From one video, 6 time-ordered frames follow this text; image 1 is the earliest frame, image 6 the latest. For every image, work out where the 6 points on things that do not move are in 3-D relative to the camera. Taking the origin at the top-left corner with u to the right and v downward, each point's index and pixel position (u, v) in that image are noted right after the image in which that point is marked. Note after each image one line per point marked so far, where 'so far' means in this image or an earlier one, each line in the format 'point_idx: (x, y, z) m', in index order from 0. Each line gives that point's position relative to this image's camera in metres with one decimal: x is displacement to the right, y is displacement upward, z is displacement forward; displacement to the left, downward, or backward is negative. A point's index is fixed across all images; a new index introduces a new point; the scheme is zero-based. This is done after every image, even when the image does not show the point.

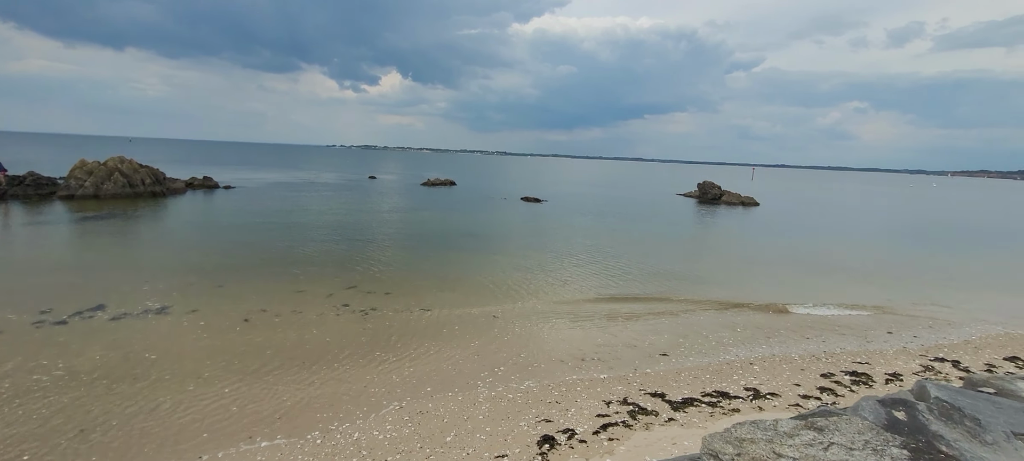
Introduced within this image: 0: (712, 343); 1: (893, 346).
0: (+6.6, -3.7, +14.6) m
1: (+12.0, -3.6, +13.9) m
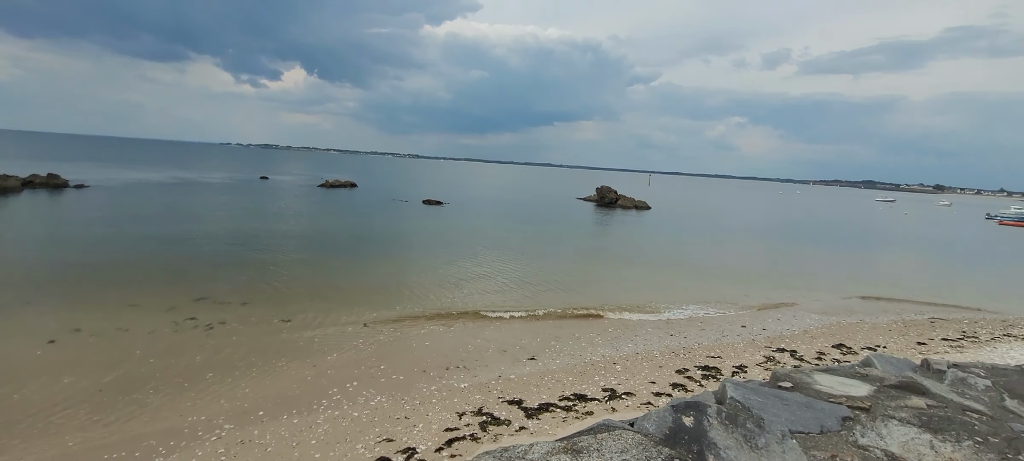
0: (+2.3, -3.7, +14.4) m
1: (+7.7, -3.6, +14.6) m
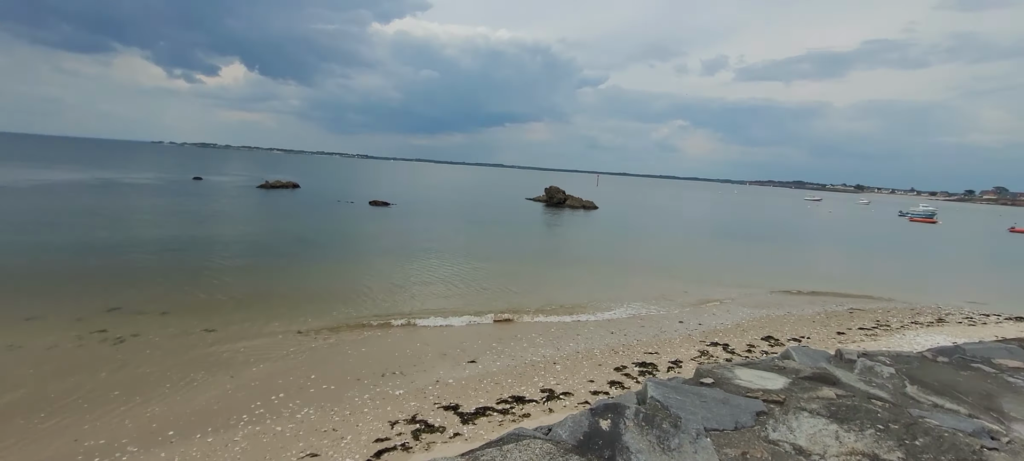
0: (+0.4, -3.7, +14.2) m
1: (+5.7, -3.5, +15.0) m
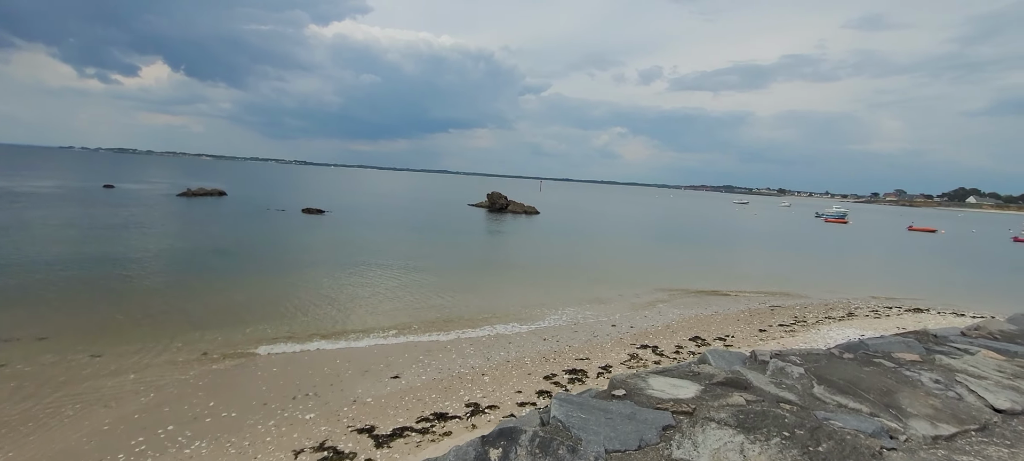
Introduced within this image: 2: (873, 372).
0: (-1.8, -3.9, +13.5) m
1: (+3.4, -3.6, +14.8) m
2: (+5.7, -2.2, +6.9) m
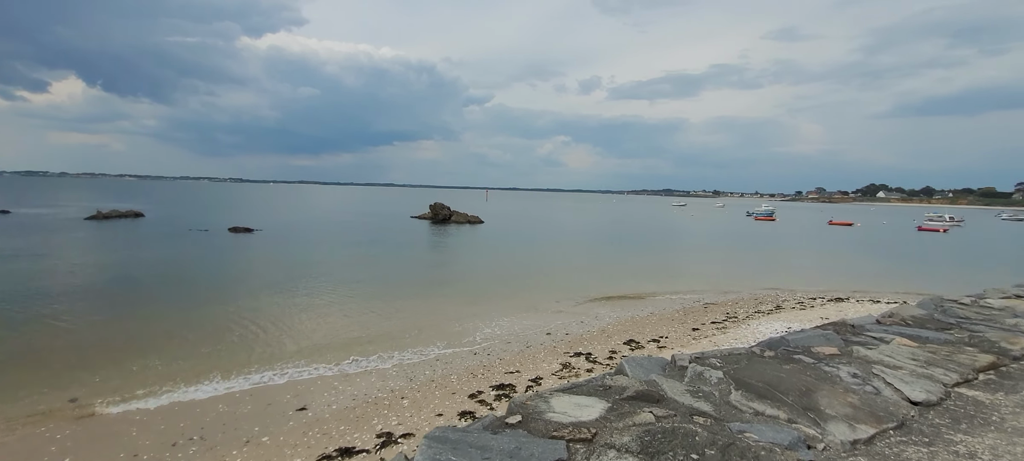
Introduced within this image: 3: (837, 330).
0: (-3.9, -4.2, +12.2) m
1: (+1.1, -3.8, +14.1) m
2: (+4.1, -2.1, +6.5) m
3: (+6.4, -2.0, +8.6) m
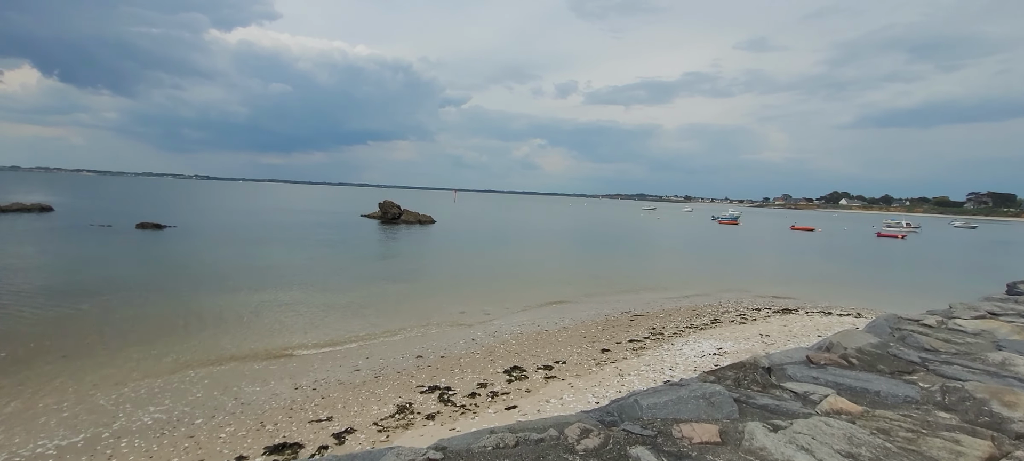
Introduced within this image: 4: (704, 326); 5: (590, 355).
0: (-7.7, -4.0, +8.3) m
1: (-2.8, -3.6, +10.6) m
2: (+0.6, -1.9, +3.1) m
3: (+2.8, -1.8, +5.3) m
4: (+6.9, -3.4, +15.7) m
5: (+2.1, -3.4, +11.9) m
